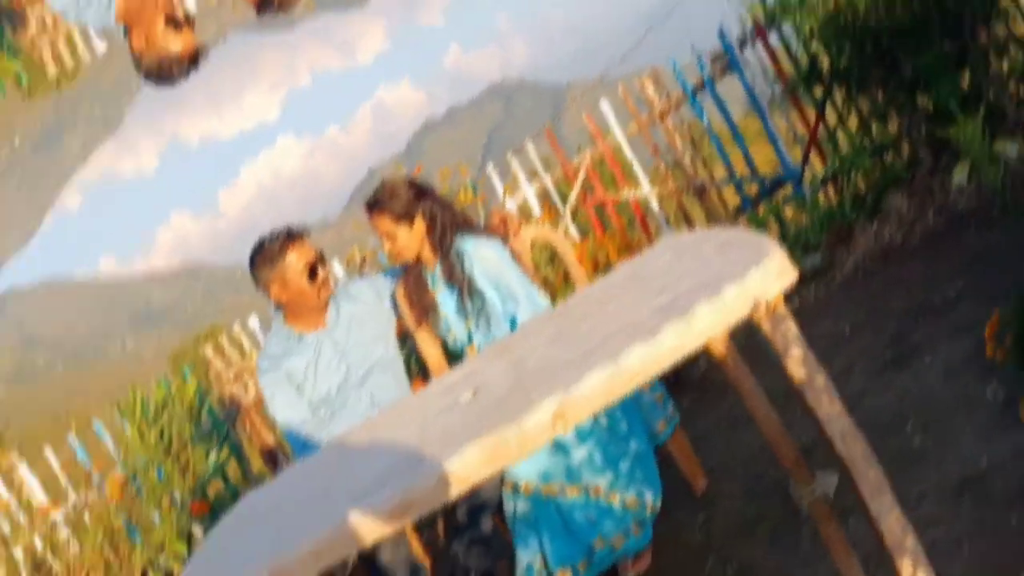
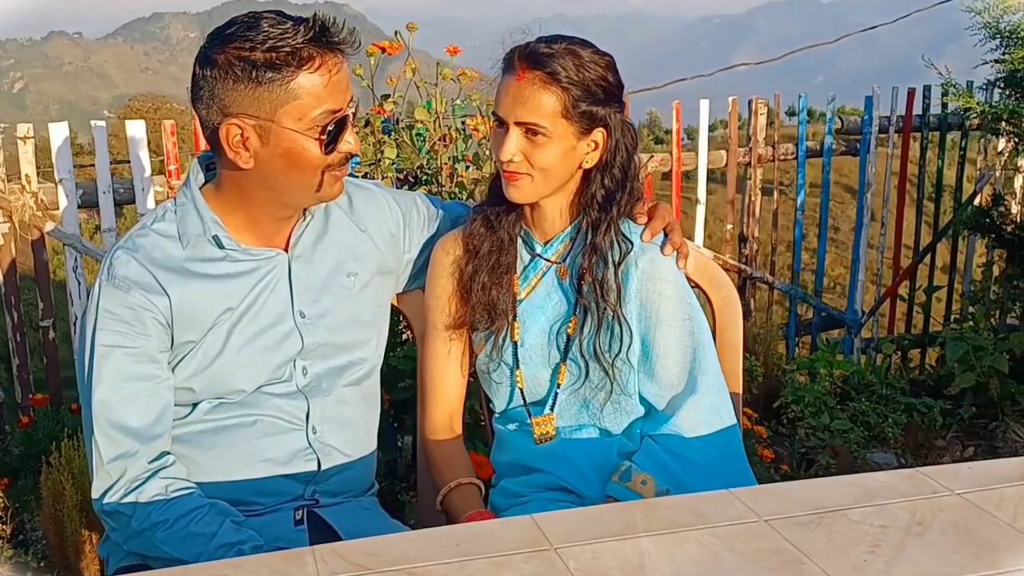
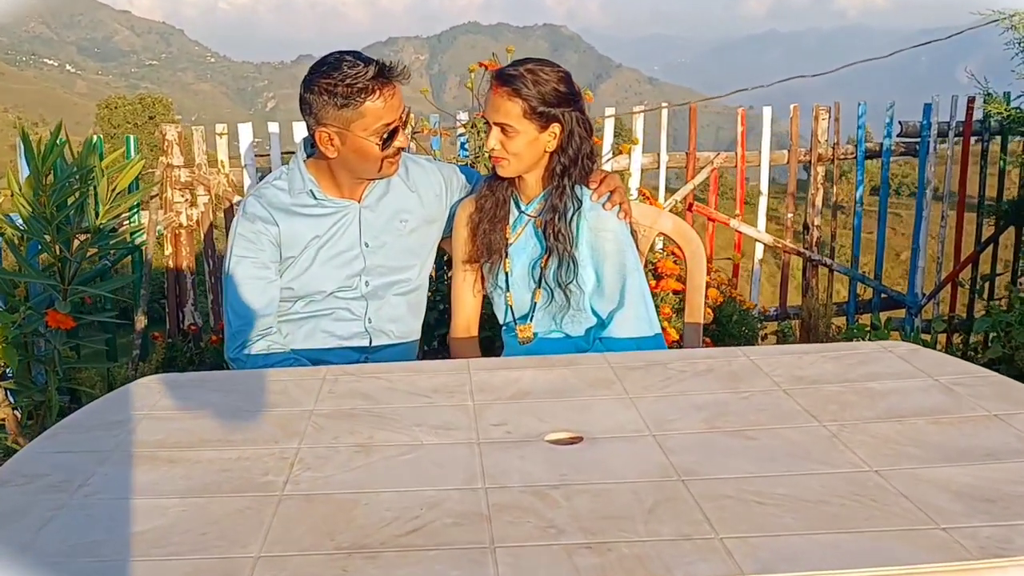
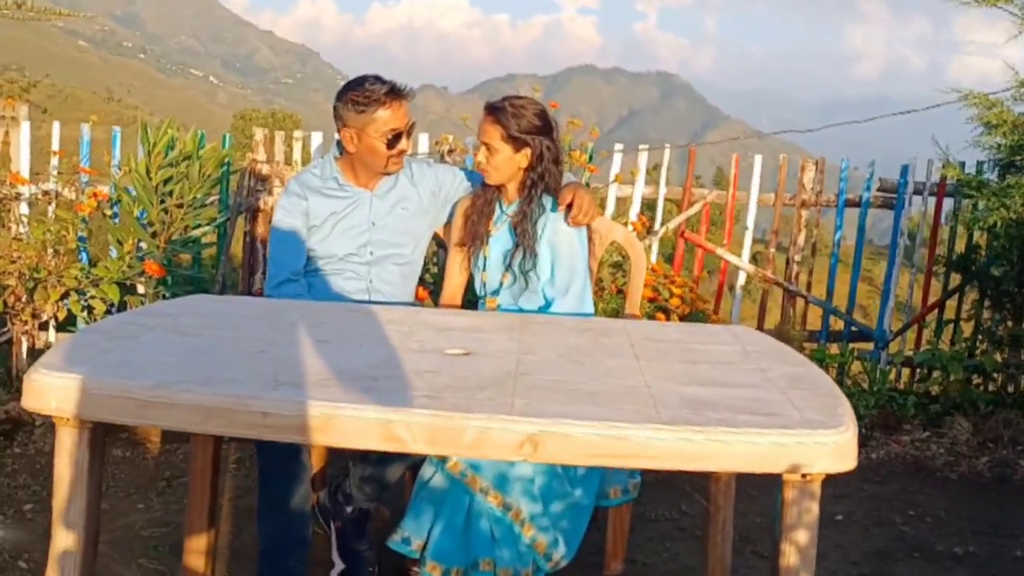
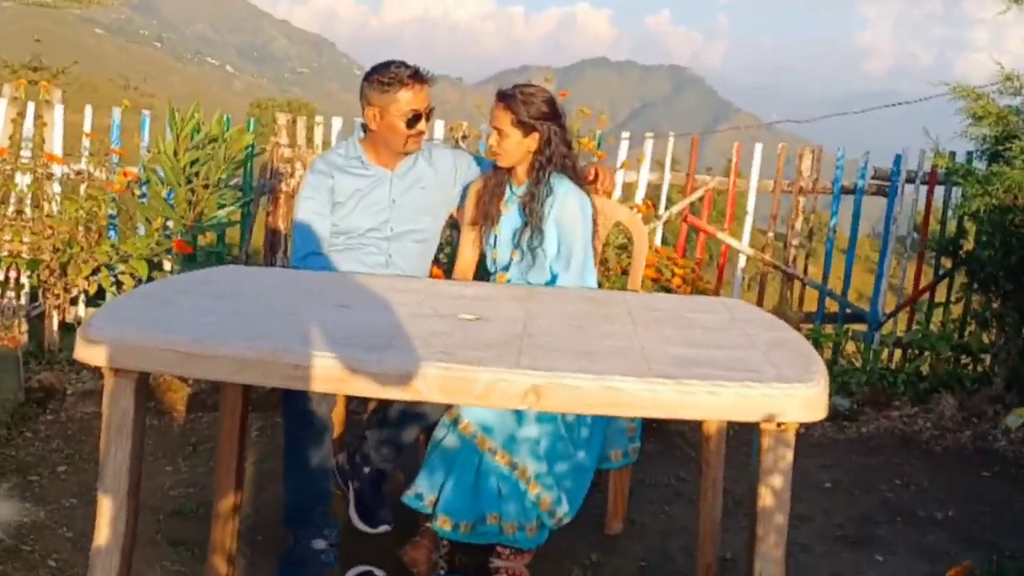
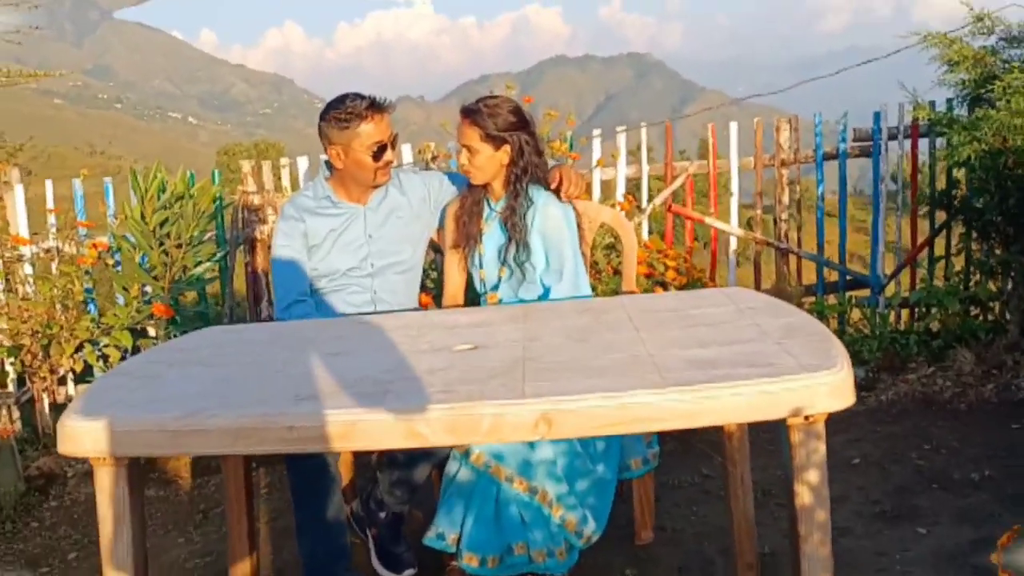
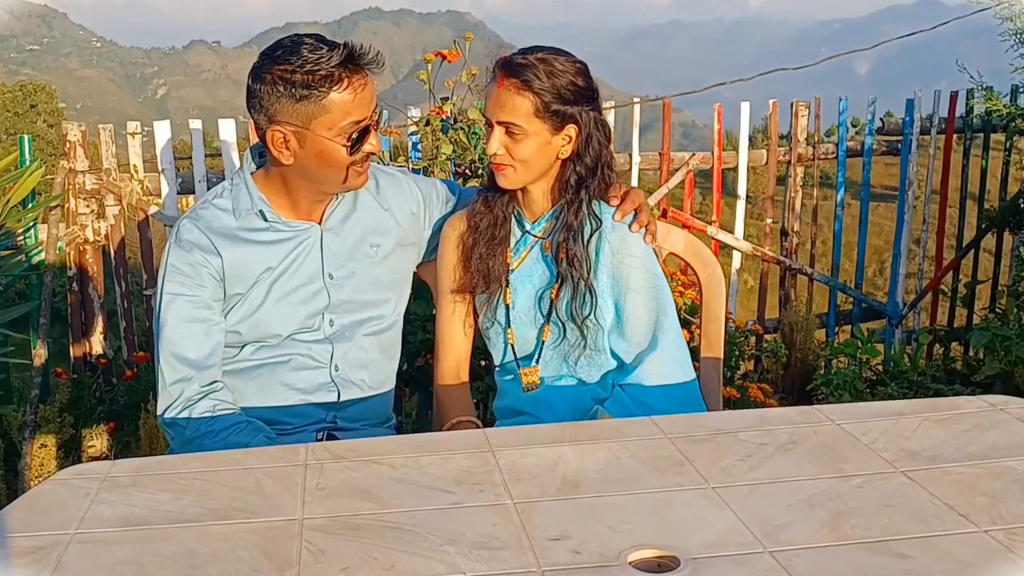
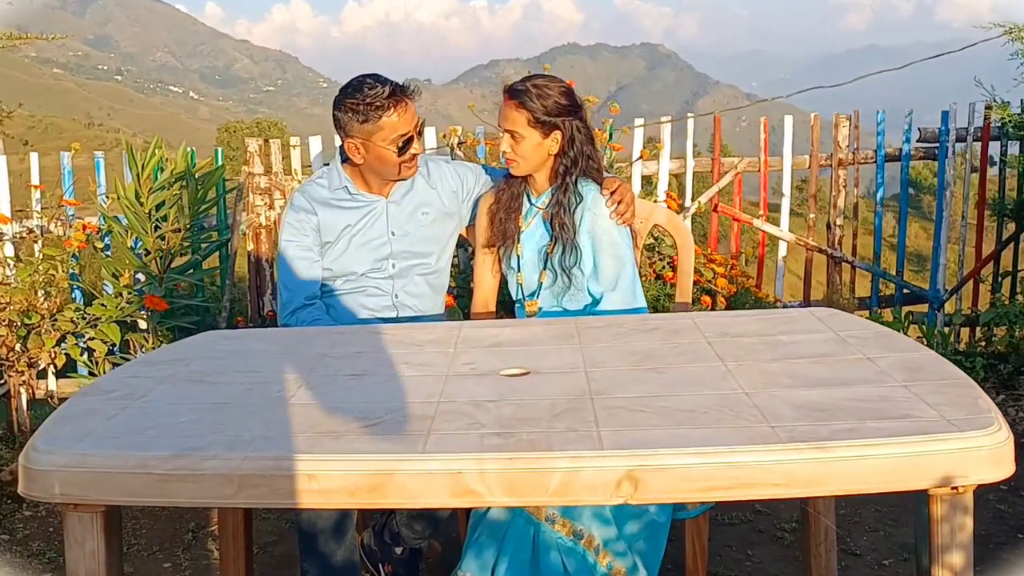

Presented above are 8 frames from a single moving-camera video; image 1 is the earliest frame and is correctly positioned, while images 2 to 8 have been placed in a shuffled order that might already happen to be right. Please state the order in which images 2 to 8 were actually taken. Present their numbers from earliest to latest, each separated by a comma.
5, 6, 4, 8, 3, 7, 2
